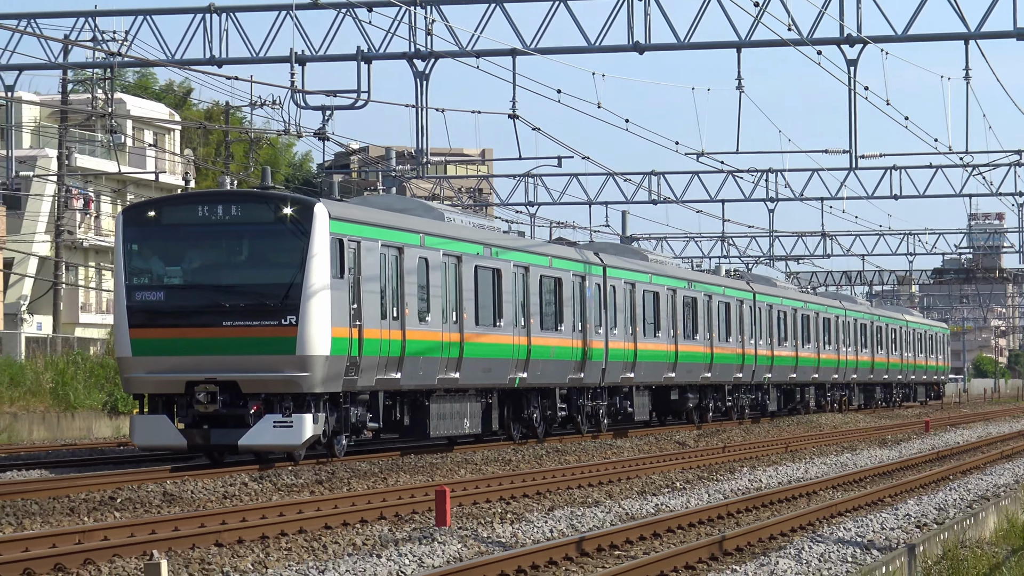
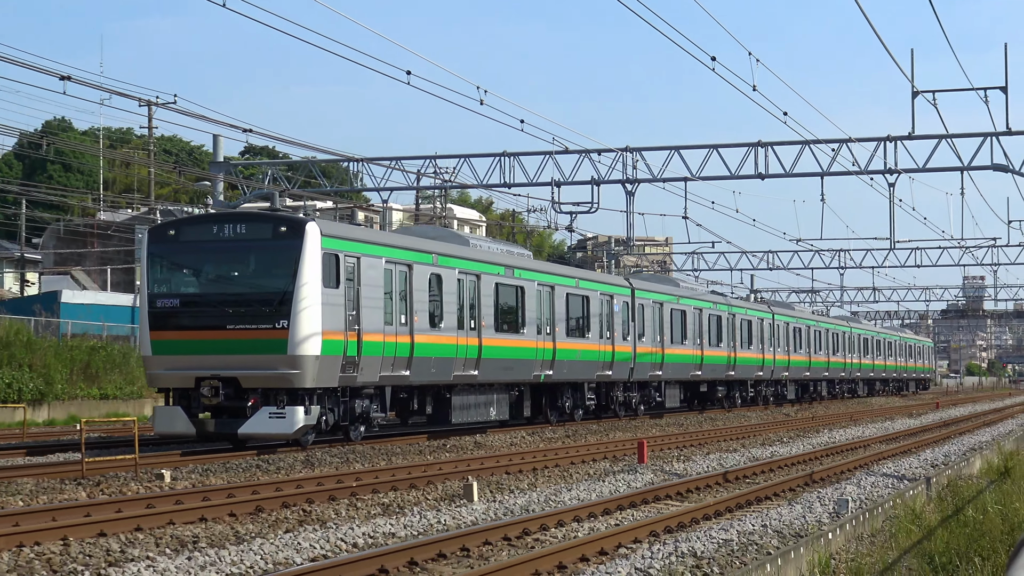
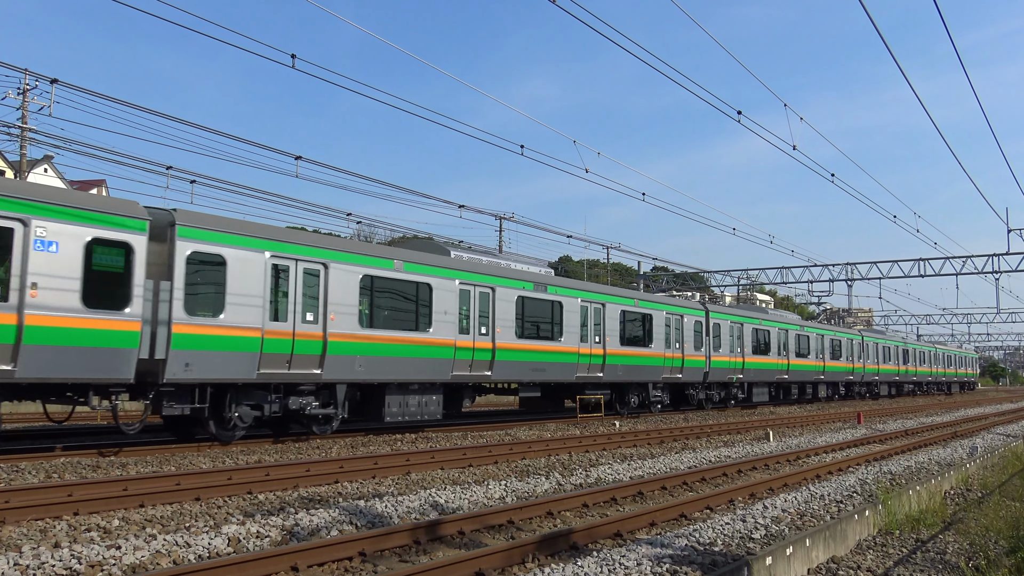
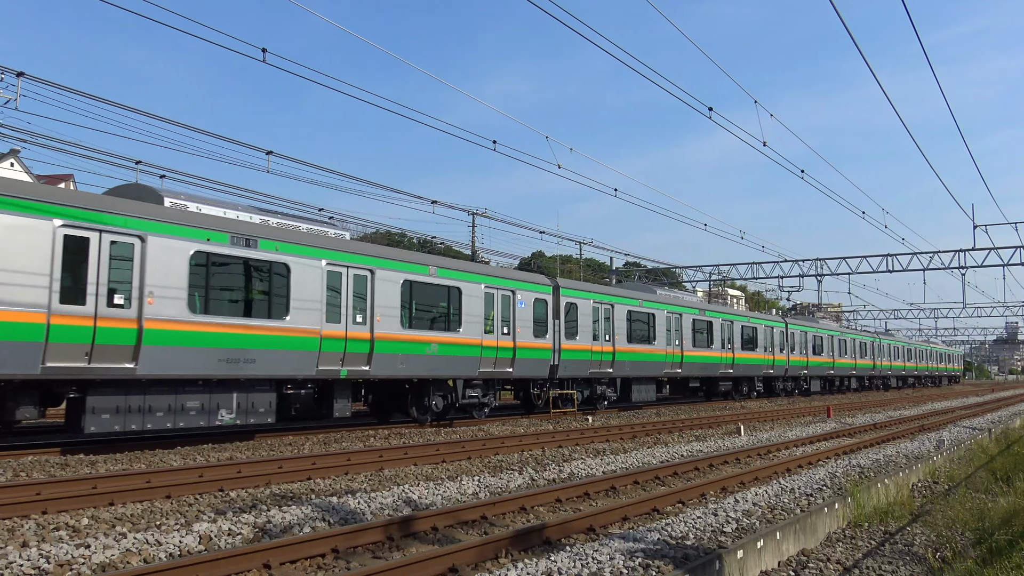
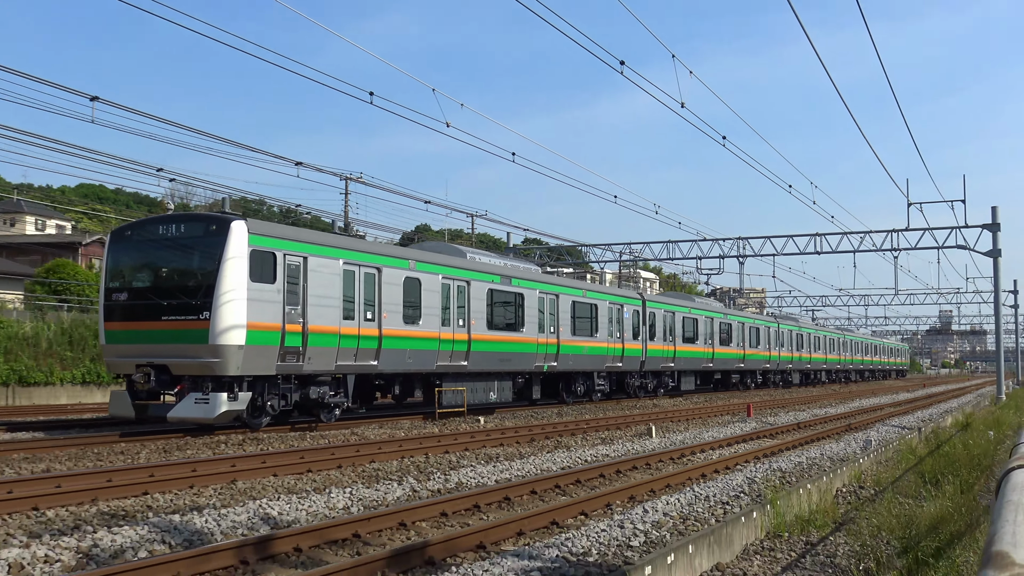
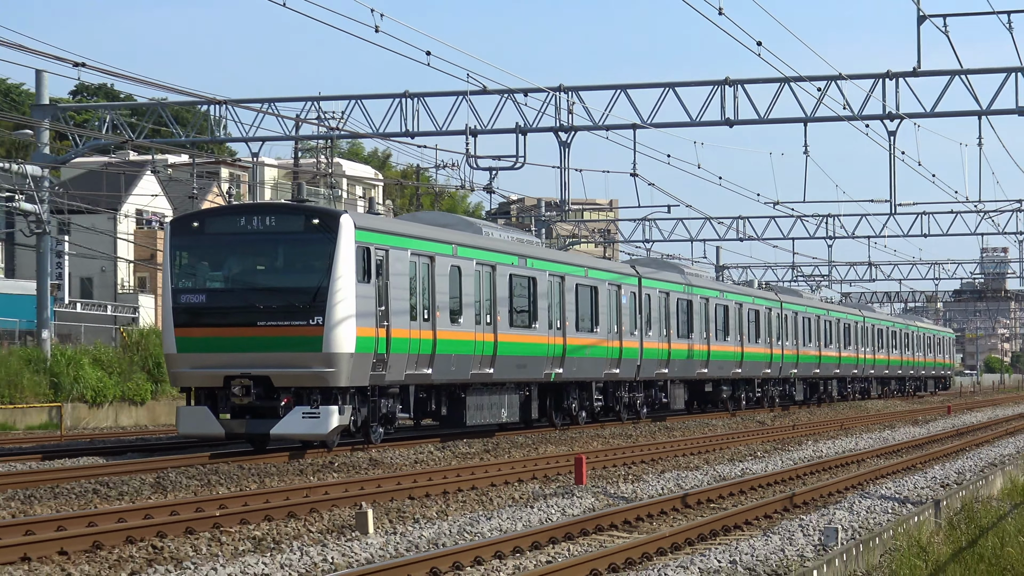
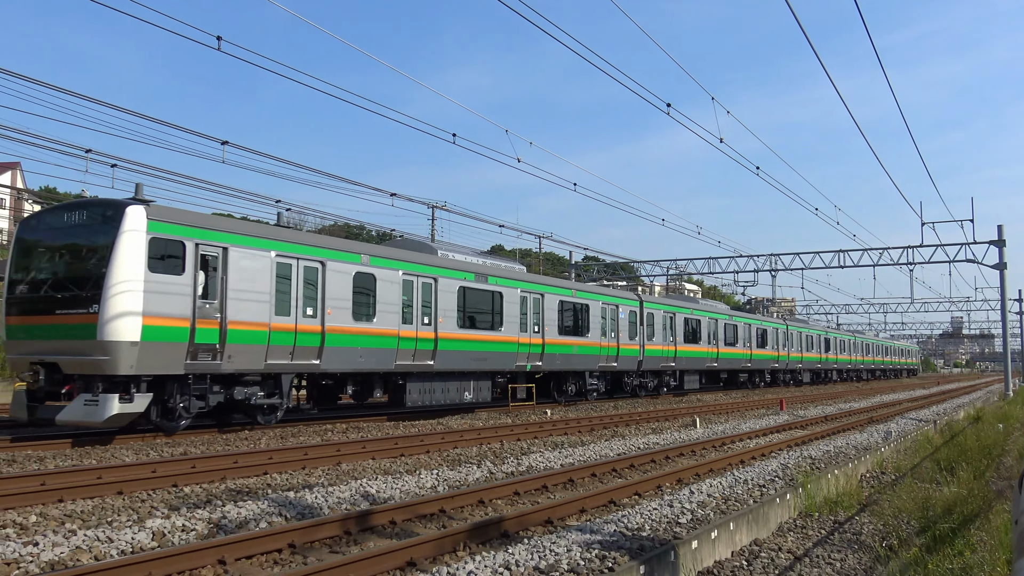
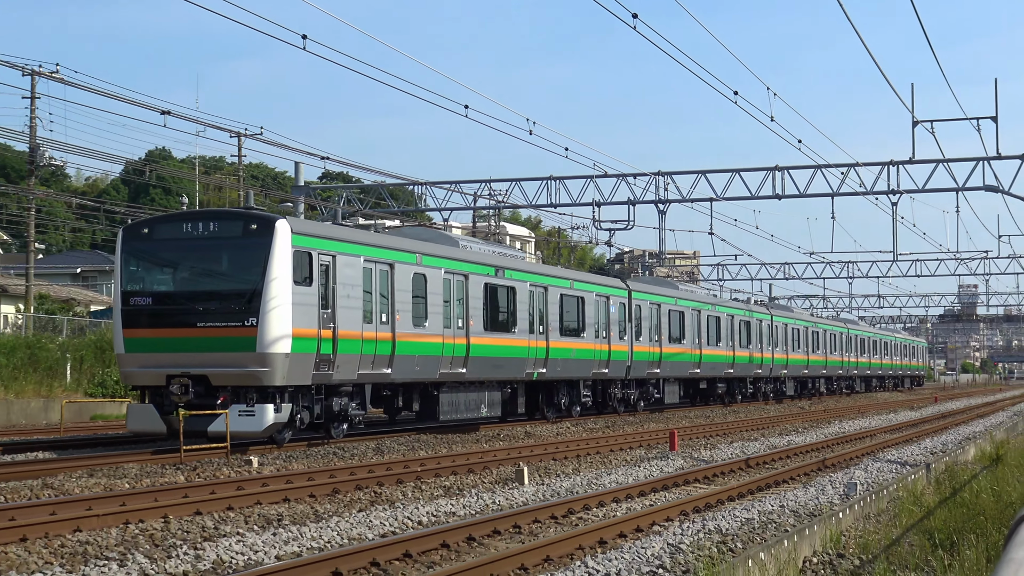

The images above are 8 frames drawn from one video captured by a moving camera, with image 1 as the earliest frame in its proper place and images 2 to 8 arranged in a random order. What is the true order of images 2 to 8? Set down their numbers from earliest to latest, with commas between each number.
6, 2, 8, 5, 7, 4, 3
